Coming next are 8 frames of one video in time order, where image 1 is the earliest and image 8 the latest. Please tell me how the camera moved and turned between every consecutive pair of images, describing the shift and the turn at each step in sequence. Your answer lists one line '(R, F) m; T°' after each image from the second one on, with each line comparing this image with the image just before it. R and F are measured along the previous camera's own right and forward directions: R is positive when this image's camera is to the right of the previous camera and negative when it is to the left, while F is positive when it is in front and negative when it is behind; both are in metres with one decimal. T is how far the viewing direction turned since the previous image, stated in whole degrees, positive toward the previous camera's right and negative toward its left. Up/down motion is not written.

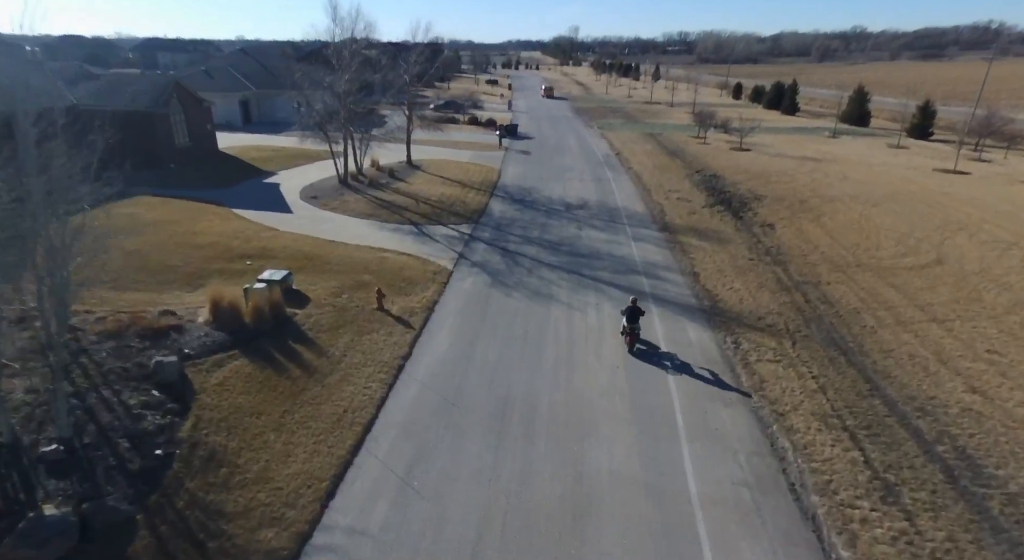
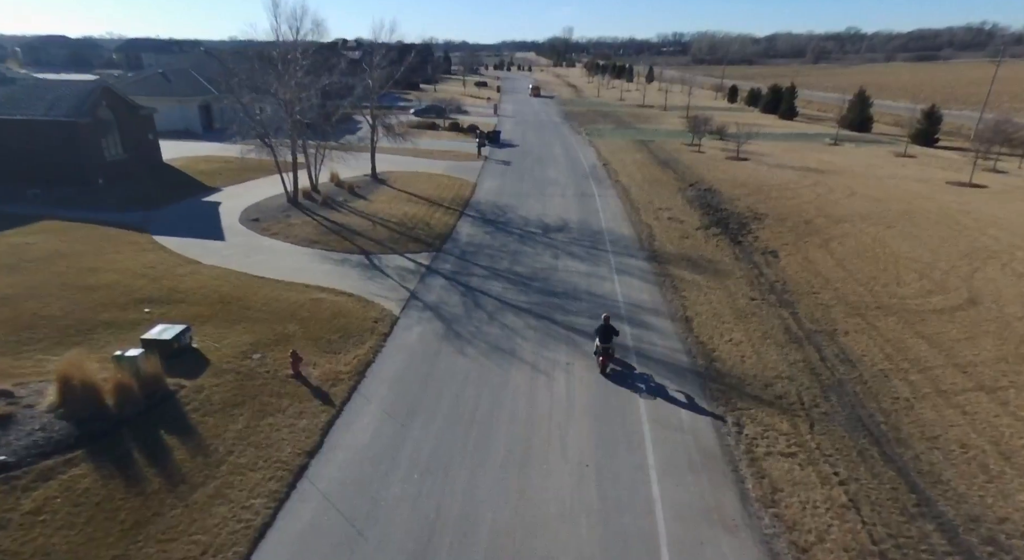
(+0.9, +2.5) m; 0°
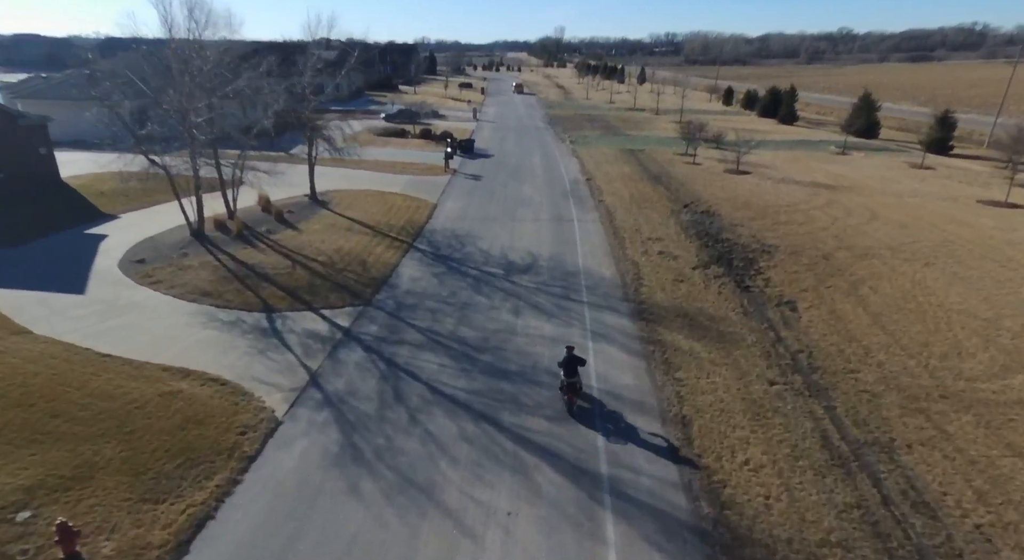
(+1.1, +3.8) m; +1°
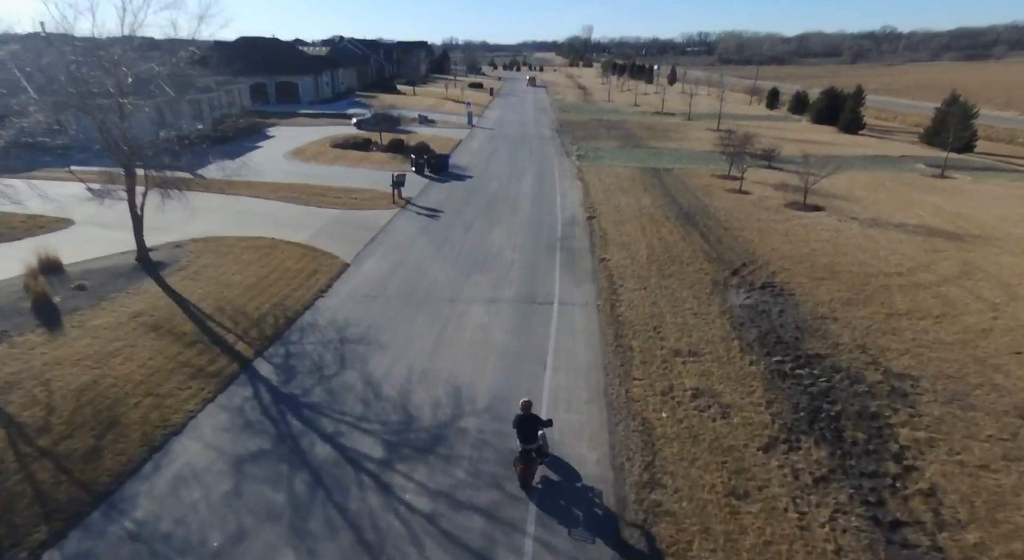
(+2.0, +8.3) m; -3°
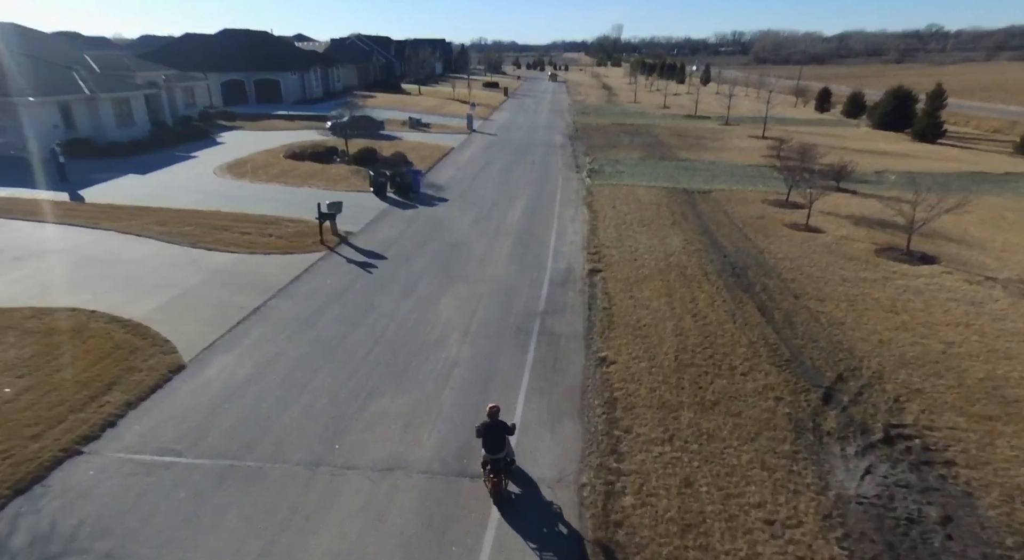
(+1.5, +6.4) m; -3°
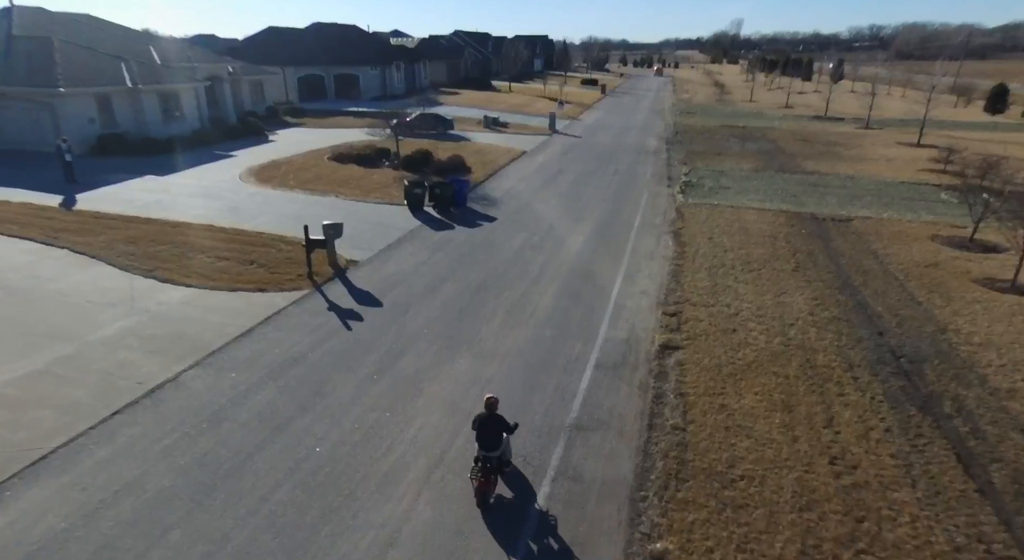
(+1.0, +4.6) m; -10°
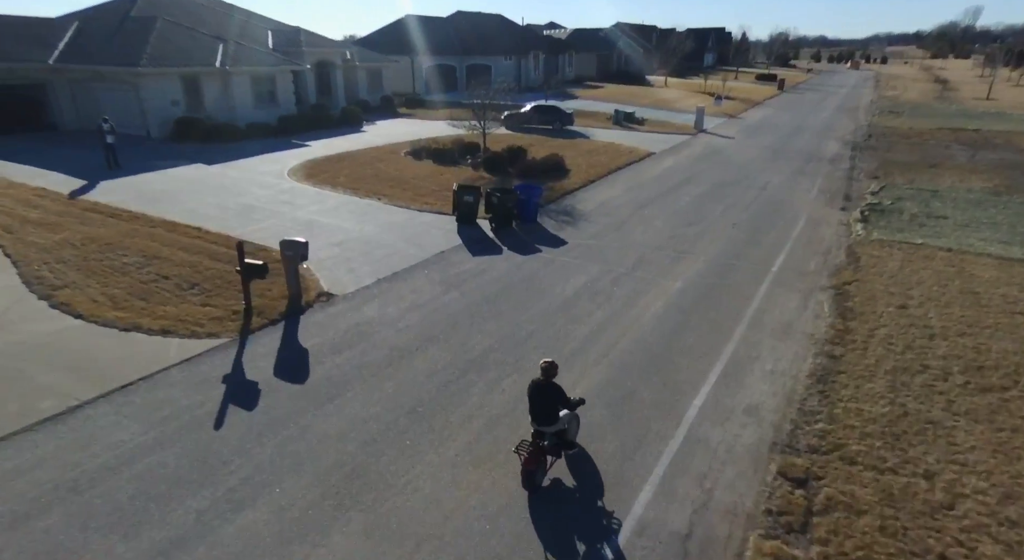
(+1.8, +5.1) m; -16°
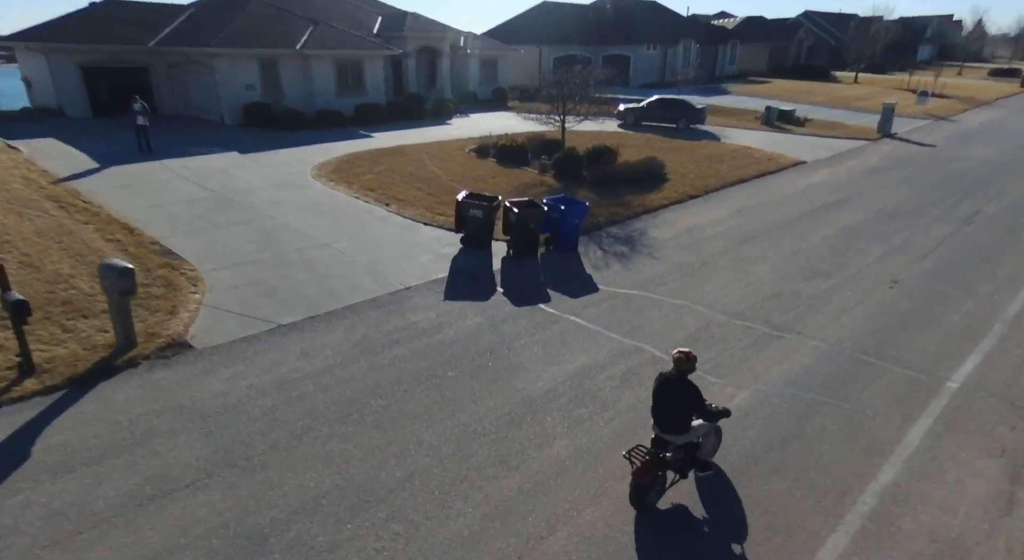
(+2.3, +4.4) m; -16°
